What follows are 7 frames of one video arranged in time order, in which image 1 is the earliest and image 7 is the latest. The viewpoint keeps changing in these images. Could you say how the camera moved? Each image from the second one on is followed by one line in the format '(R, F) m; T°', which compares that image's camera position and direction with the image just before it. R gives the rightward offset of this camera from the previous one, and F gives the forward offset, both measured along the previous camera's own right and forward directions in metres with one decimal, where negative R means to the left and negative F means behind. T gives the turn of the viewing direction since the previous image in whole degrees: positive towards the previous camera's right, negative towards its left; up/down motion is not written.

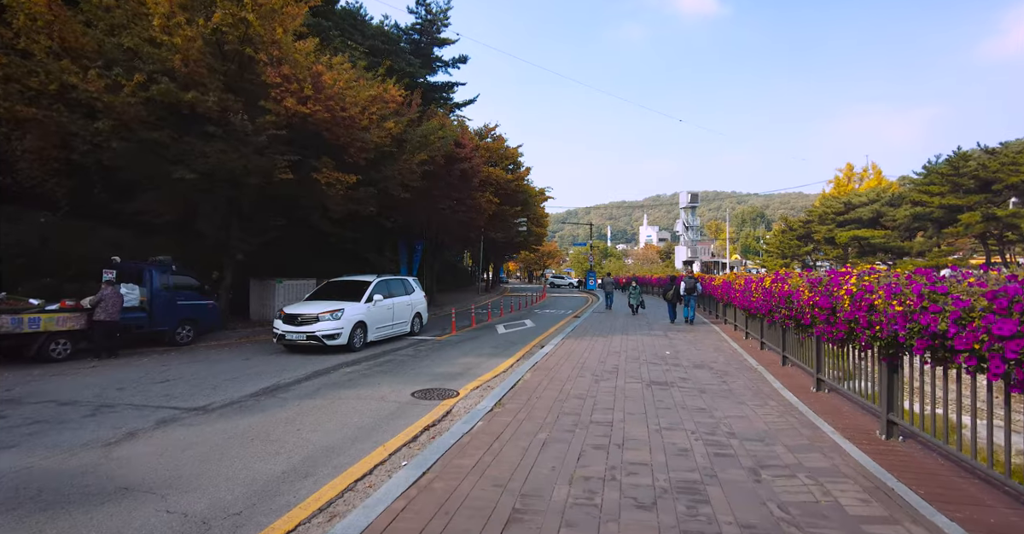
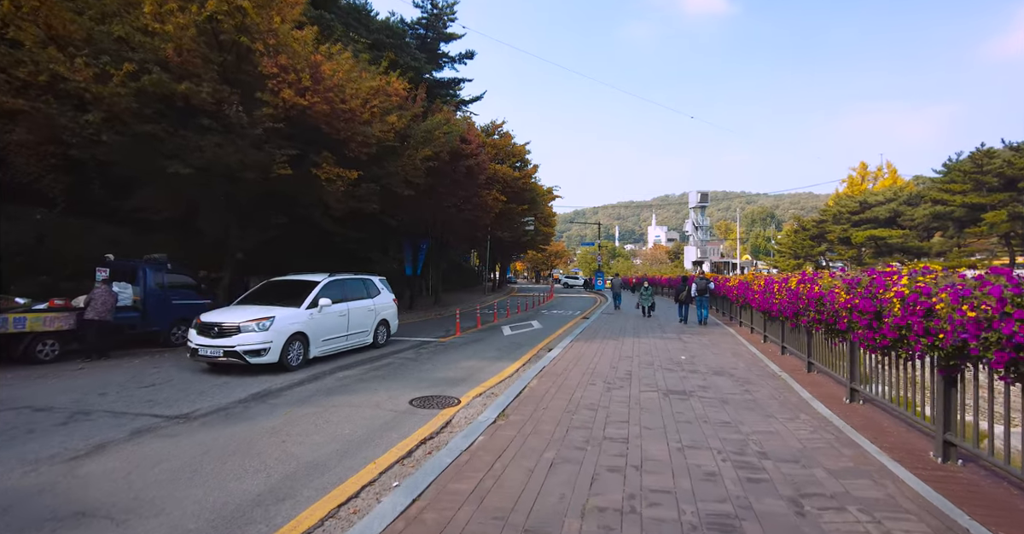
(0.0, +0.5) m; -1°
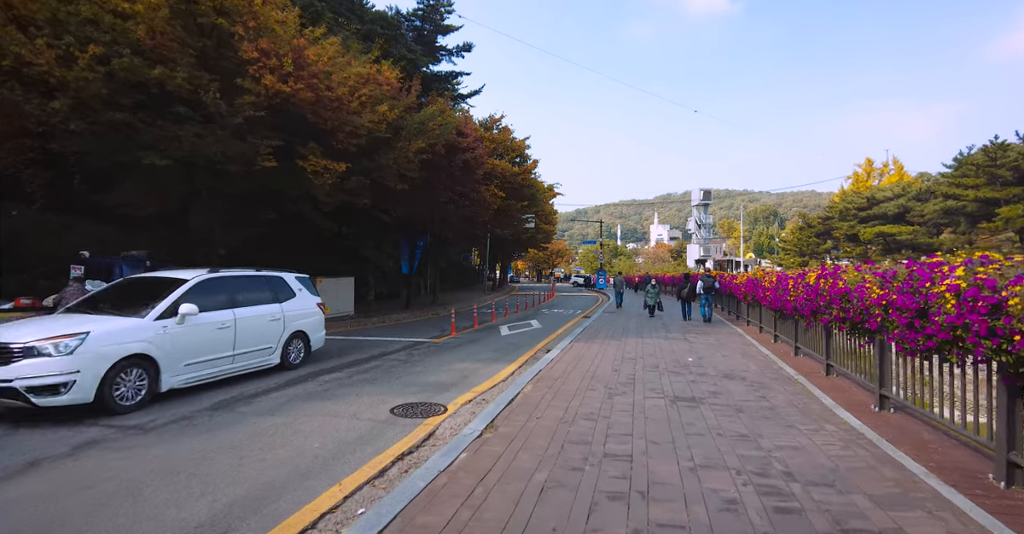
(+0.1, +0.7) m; 0°
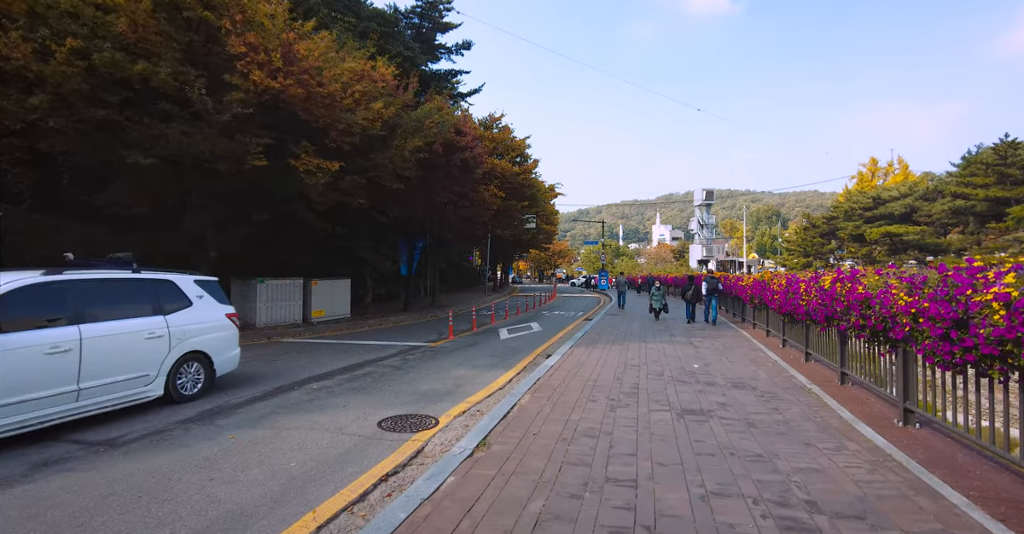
(+0.1, +0.4) m; 0°
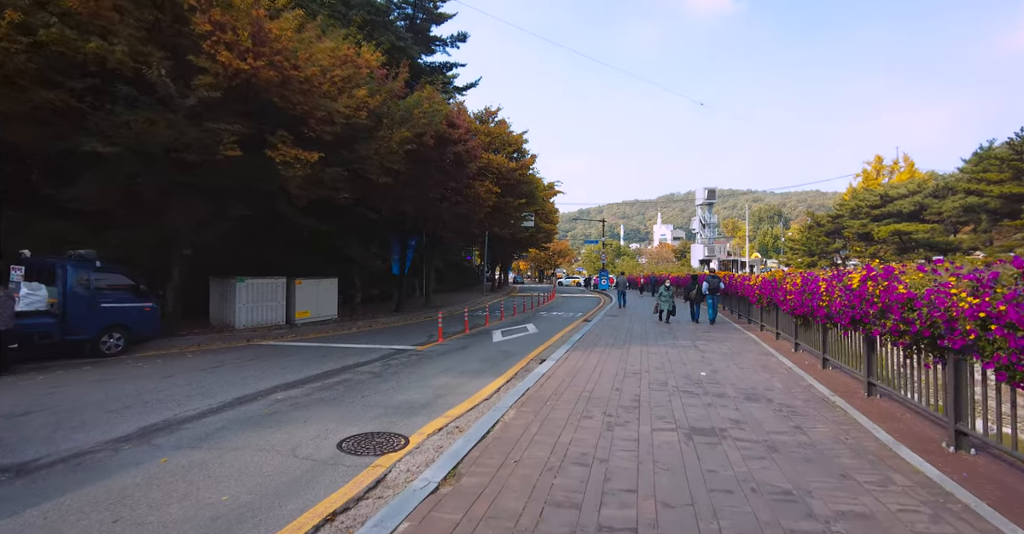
(+0.2, +0.8) m; 0°
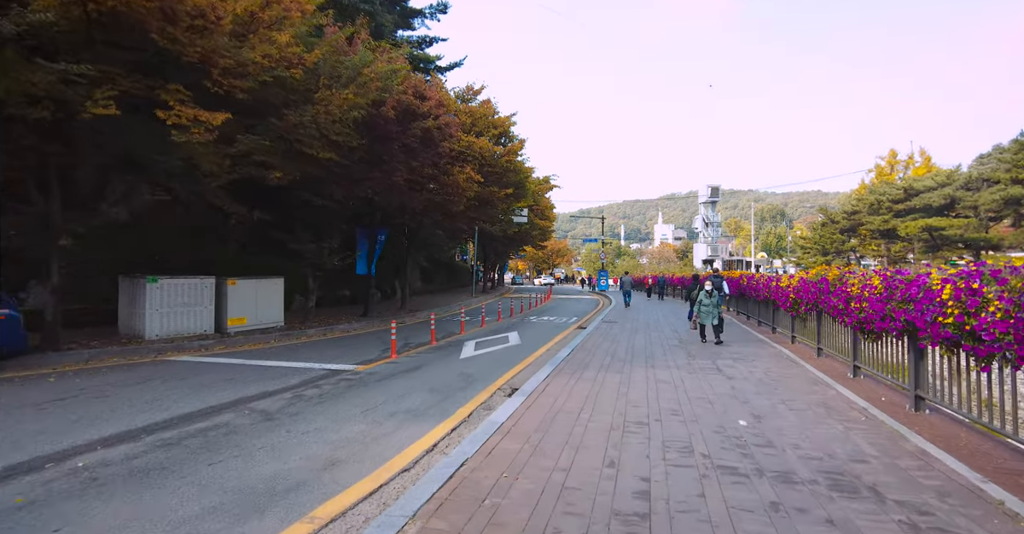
(+0.6, +2.8) m; 0°
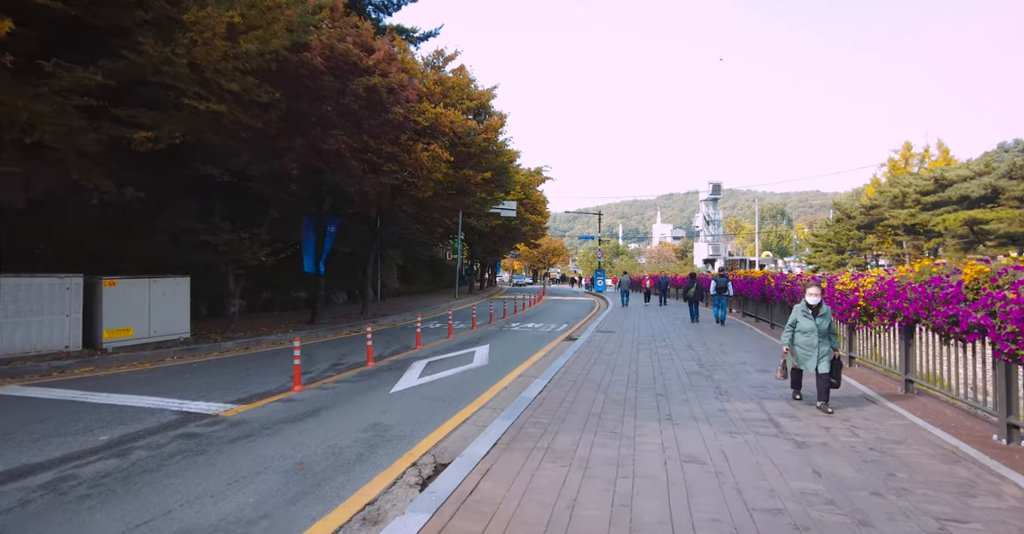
(+0.7, +3.2) m; 0°
